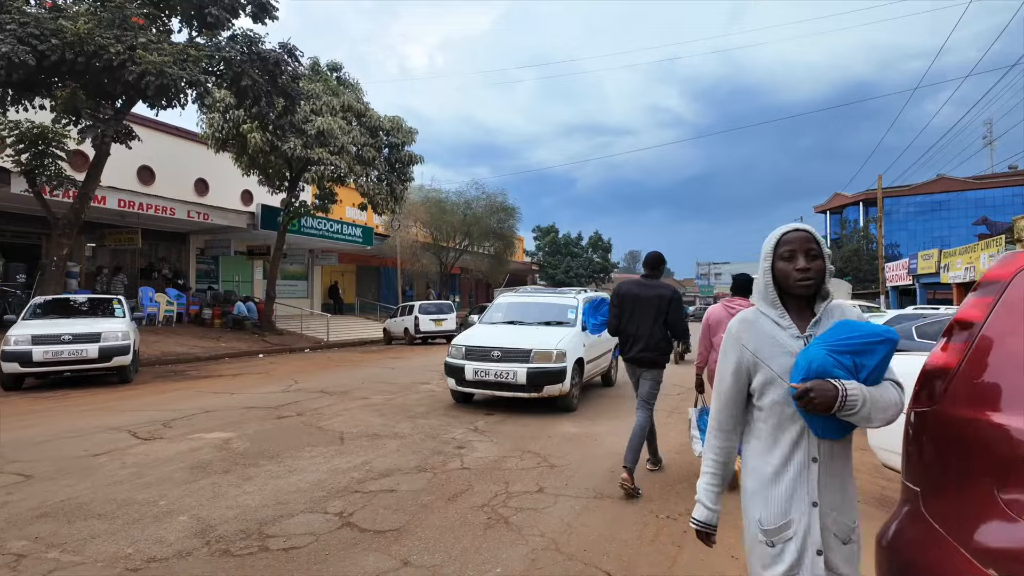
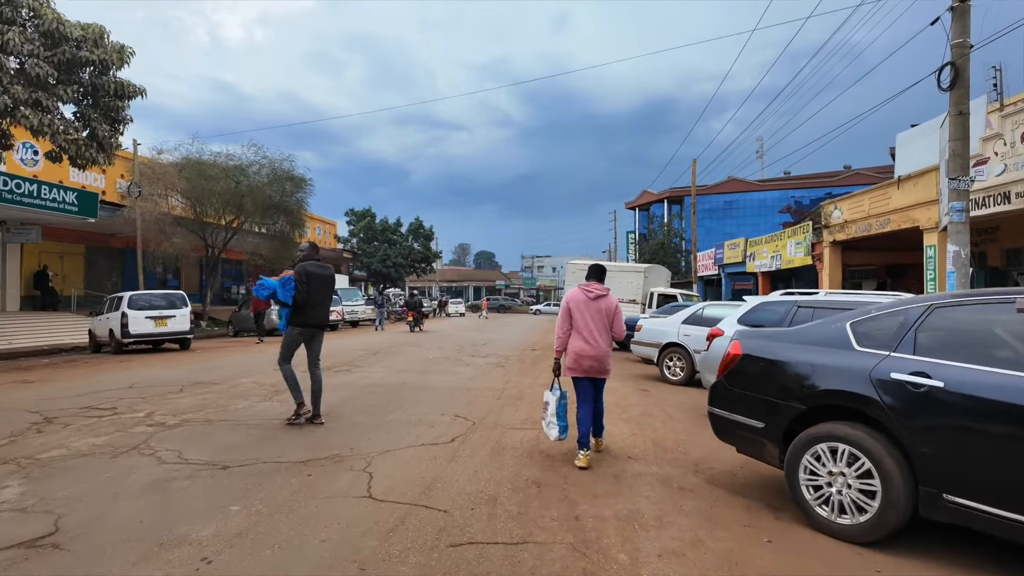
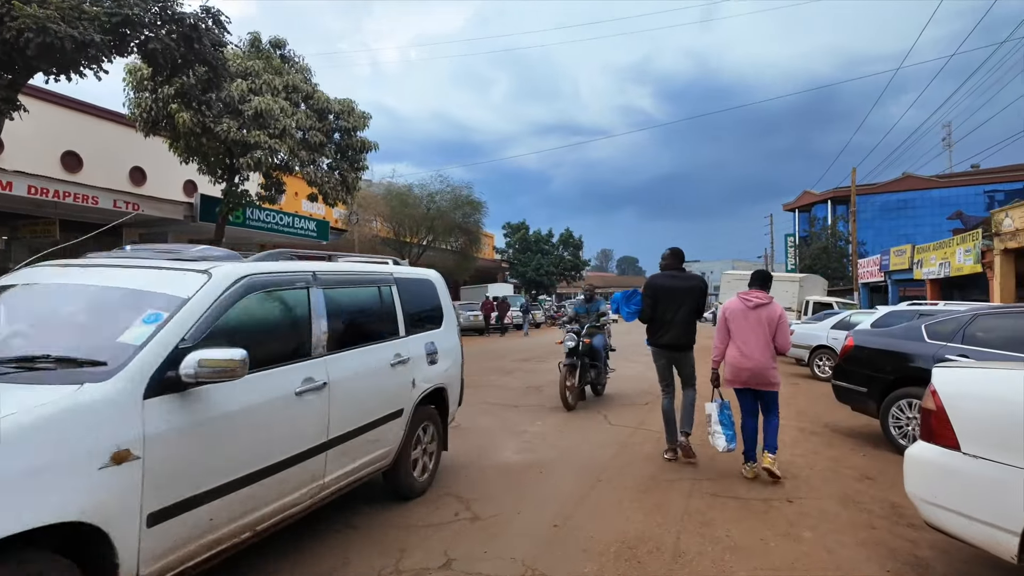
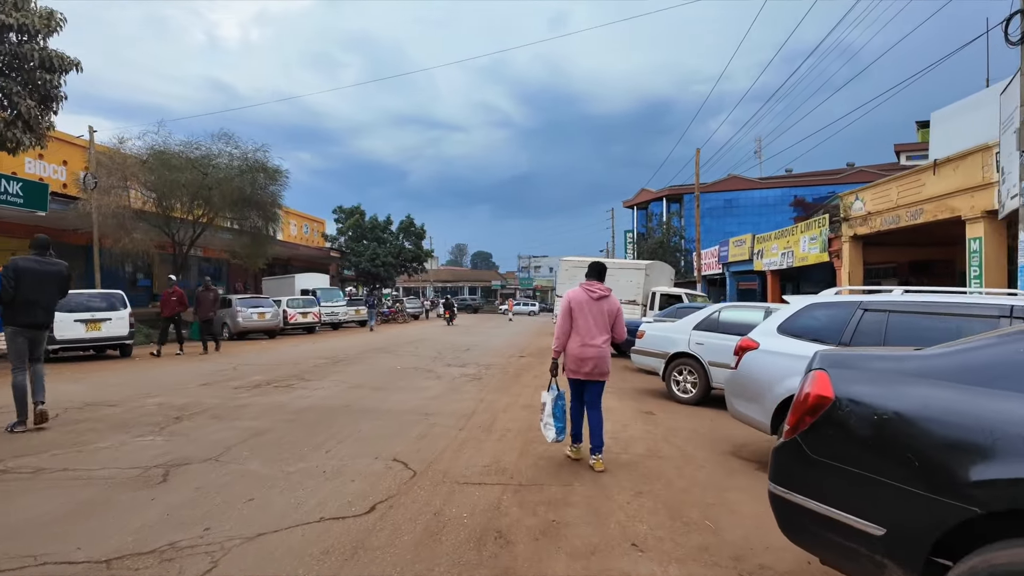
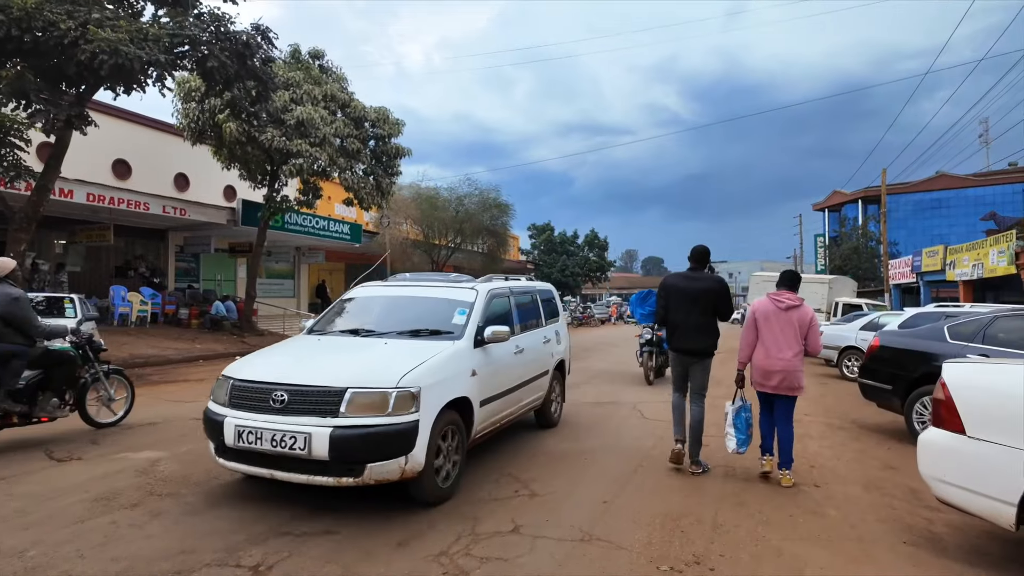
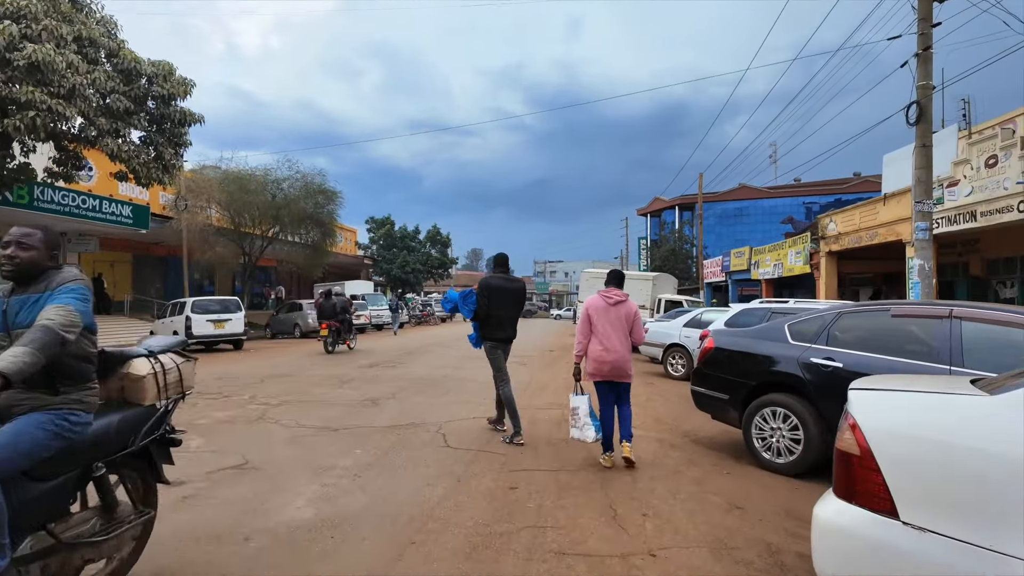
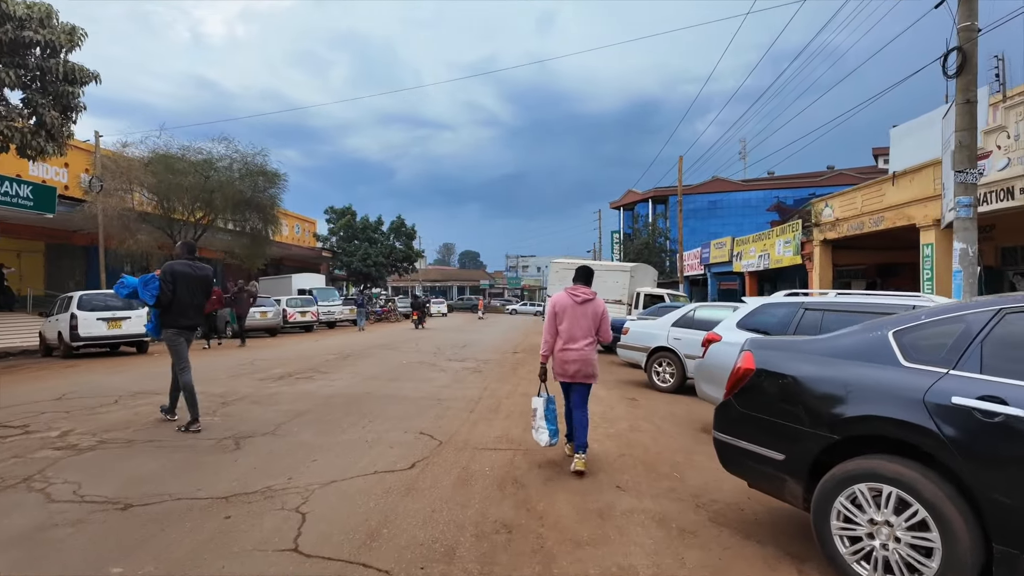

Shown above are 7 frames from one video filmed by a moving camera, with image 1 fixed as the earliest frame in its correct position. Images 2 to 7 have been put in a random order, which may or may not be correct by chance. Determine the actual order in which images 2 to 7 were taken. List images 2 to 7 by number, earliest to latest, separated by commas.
5, 3, 6, 2, 7, 4
